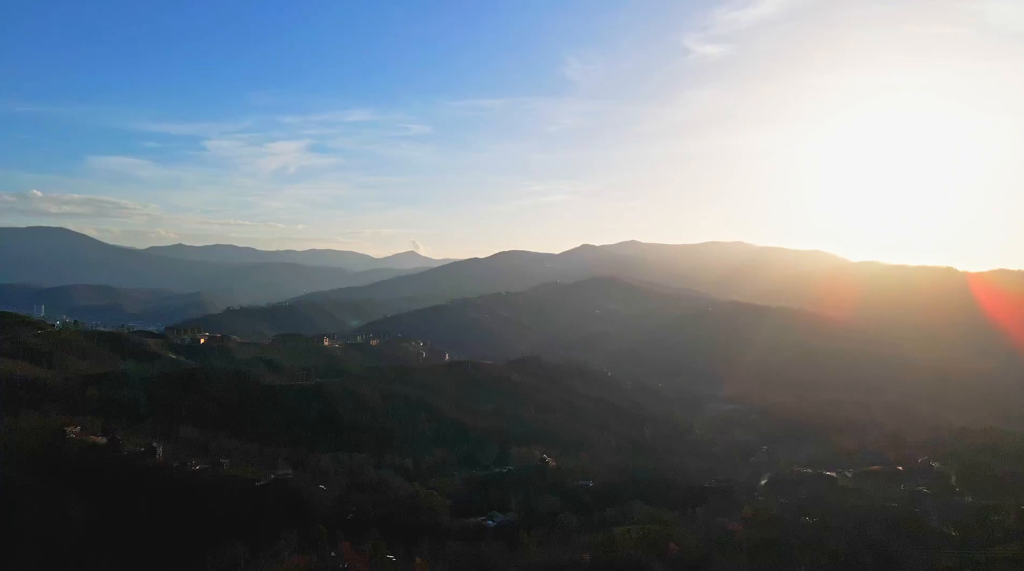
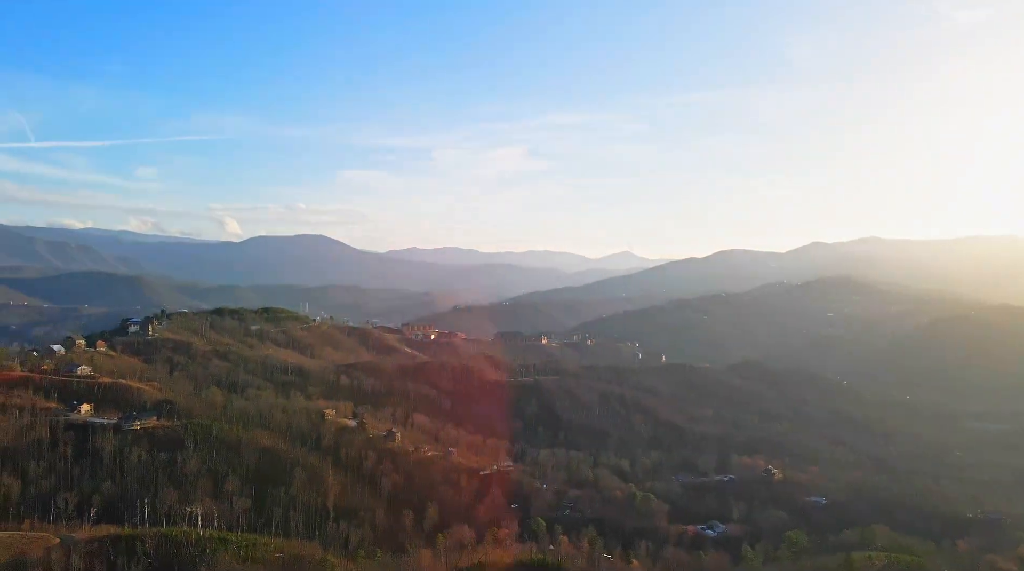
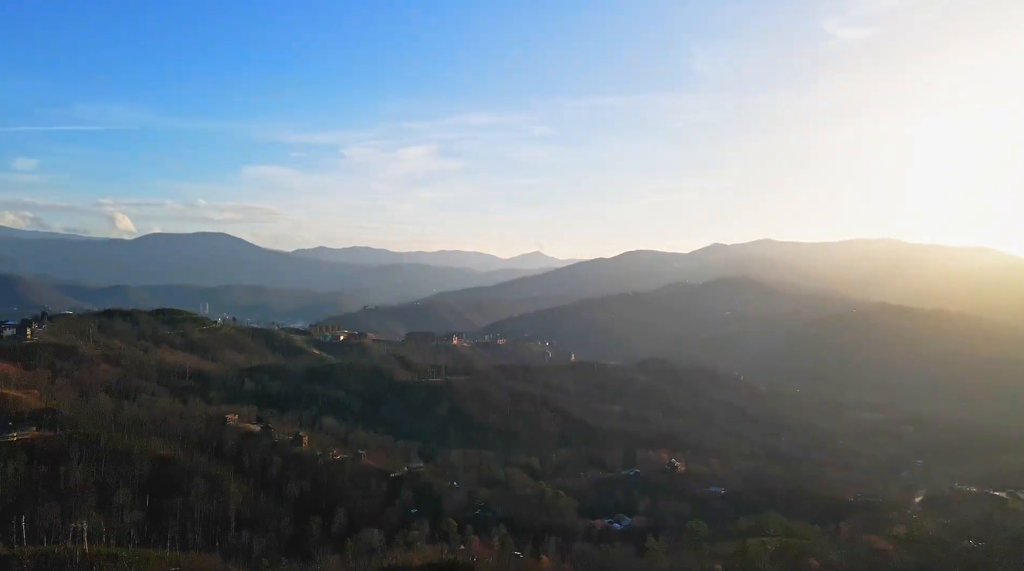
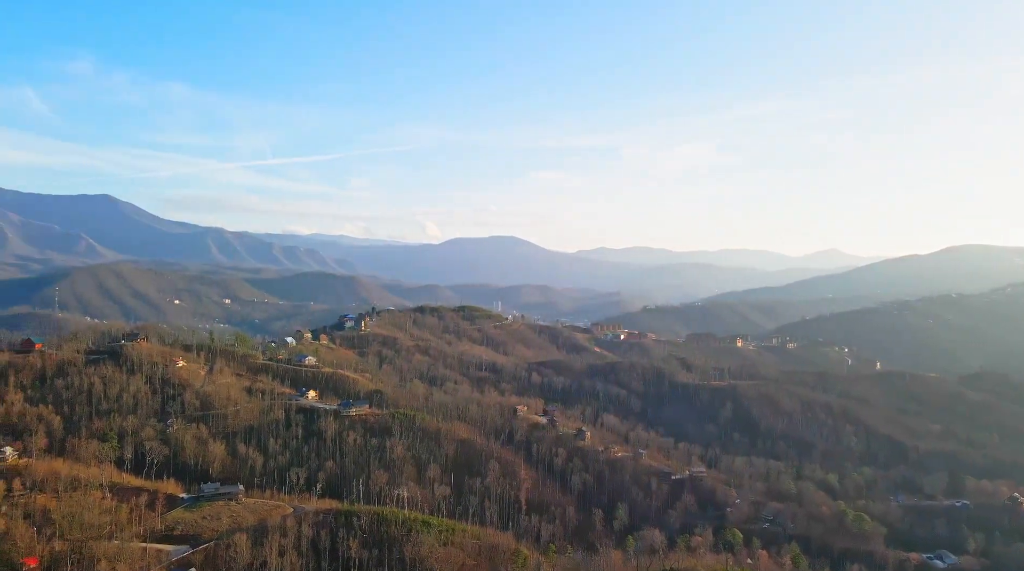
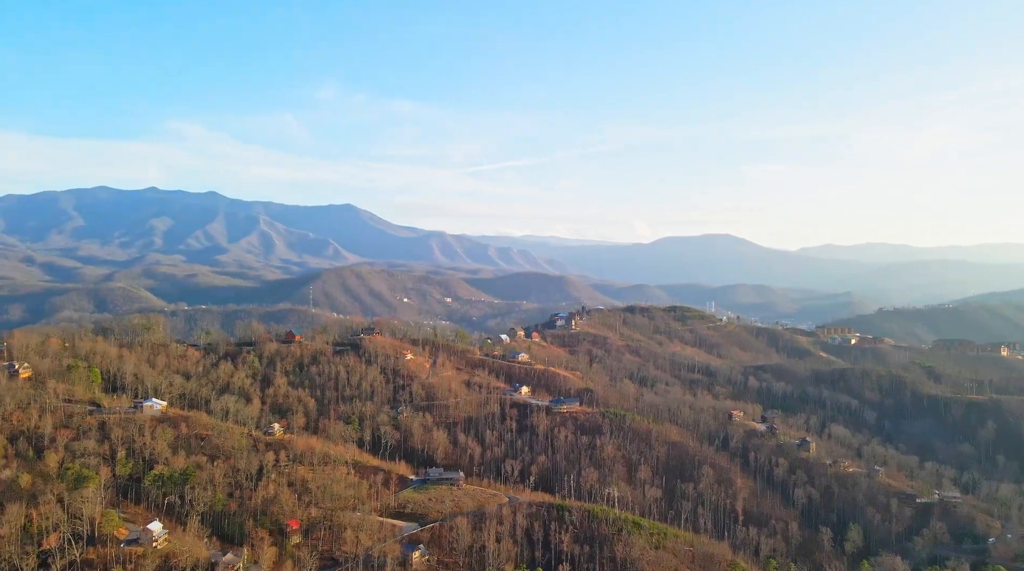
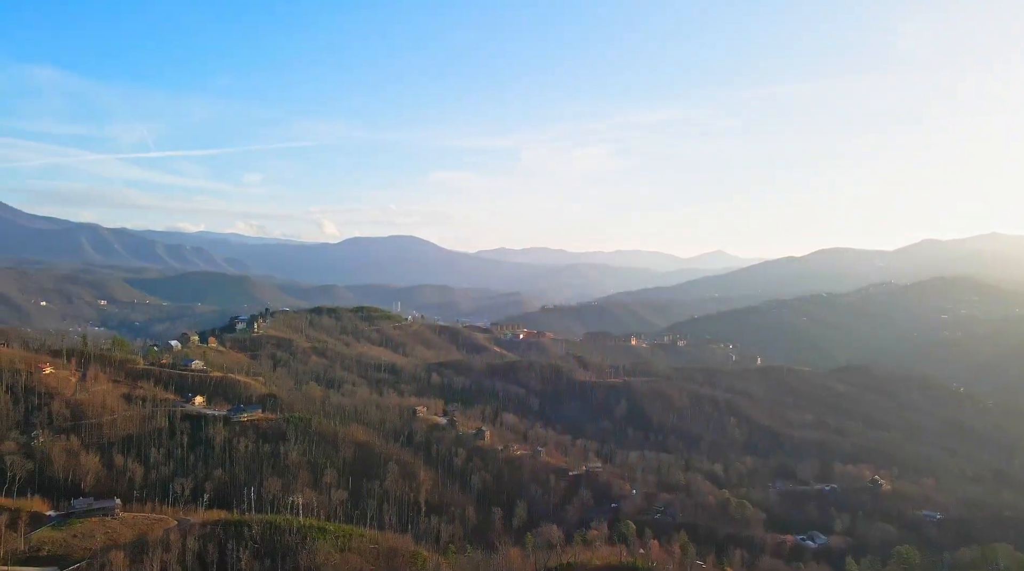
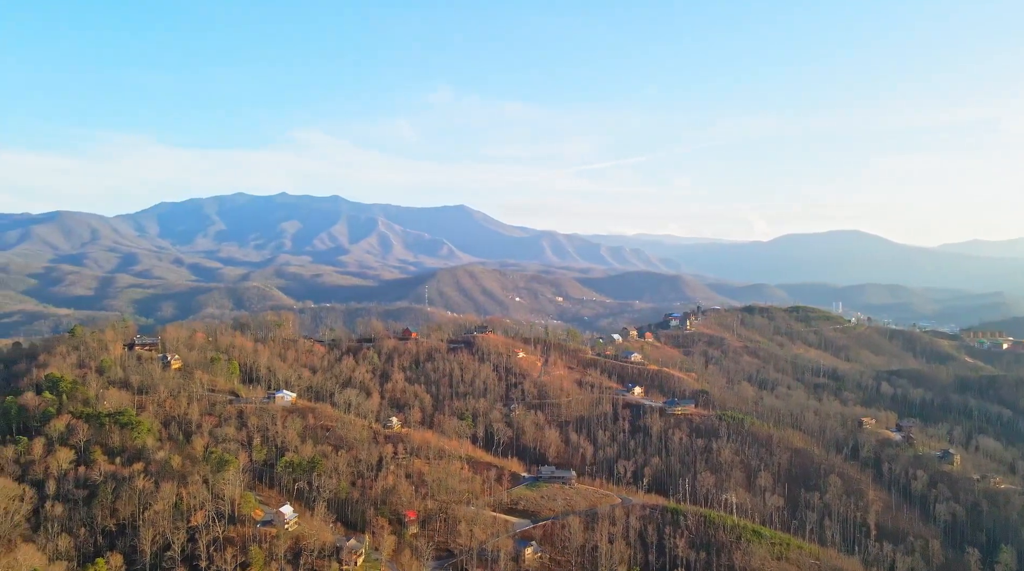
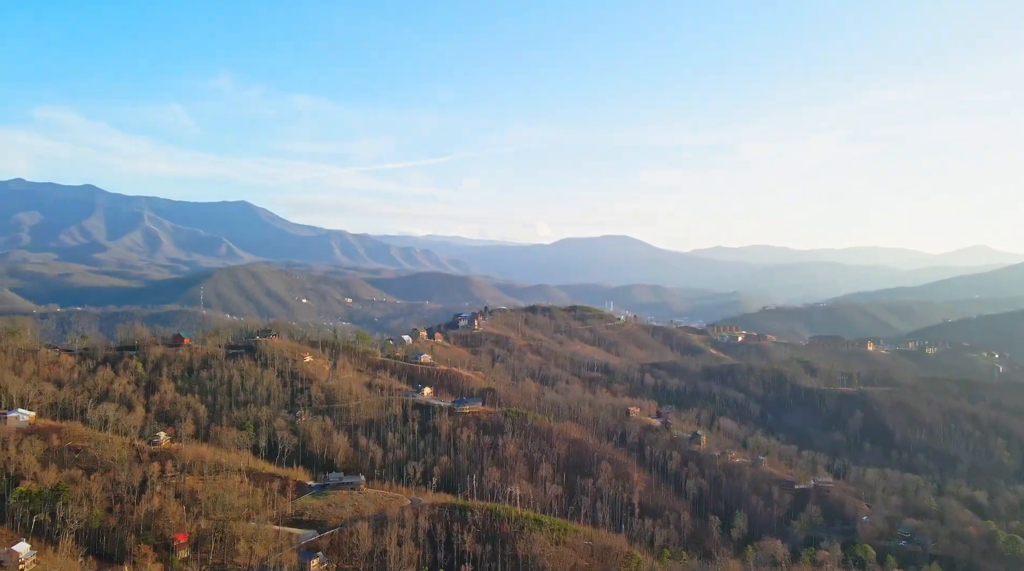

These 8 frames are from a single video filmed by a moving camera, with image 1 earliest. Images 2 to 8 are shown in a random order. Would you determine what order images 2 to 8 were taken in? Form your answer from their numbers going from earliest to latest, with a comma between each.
3, 2, 6, 4, 8, 5, 7
